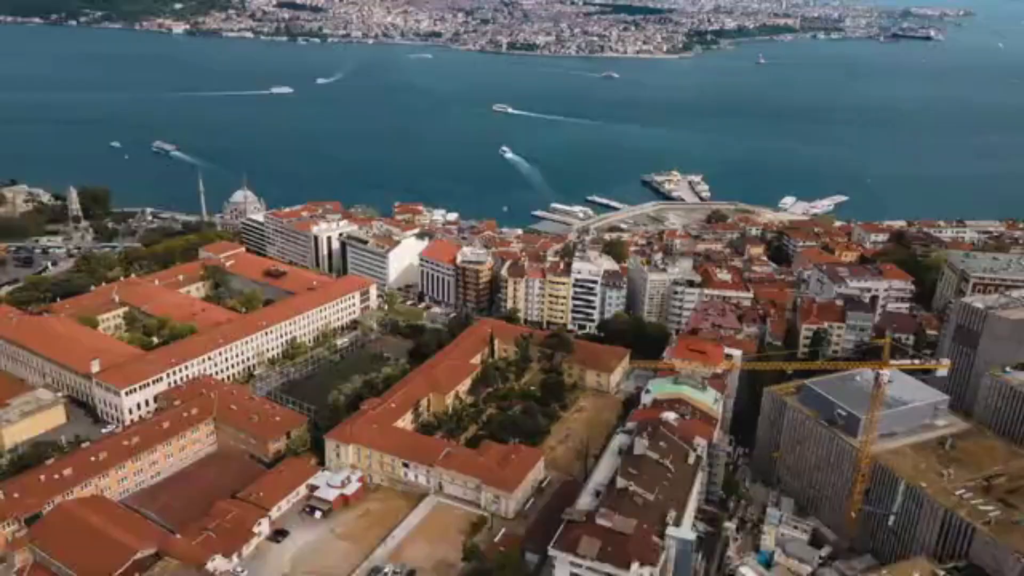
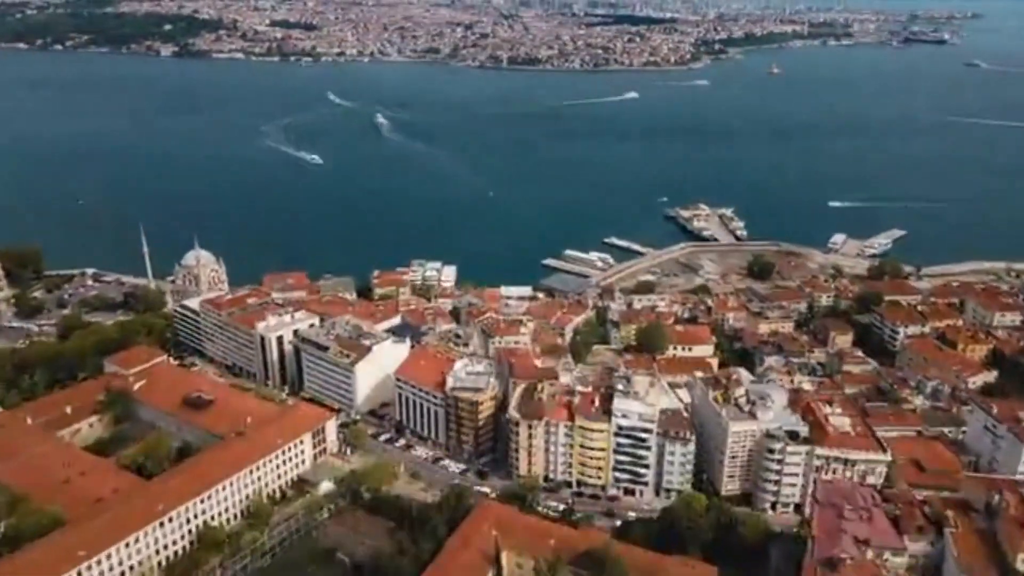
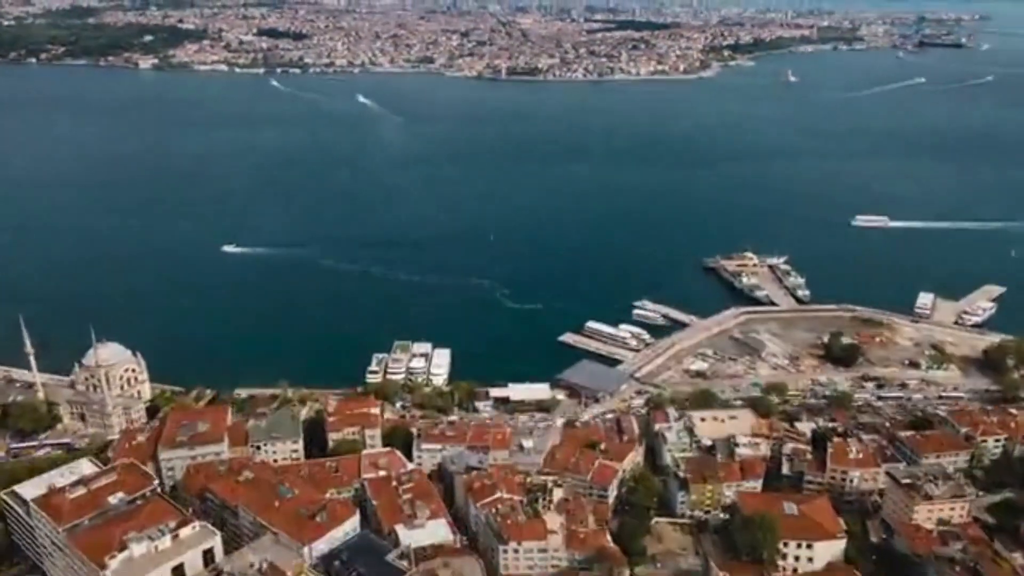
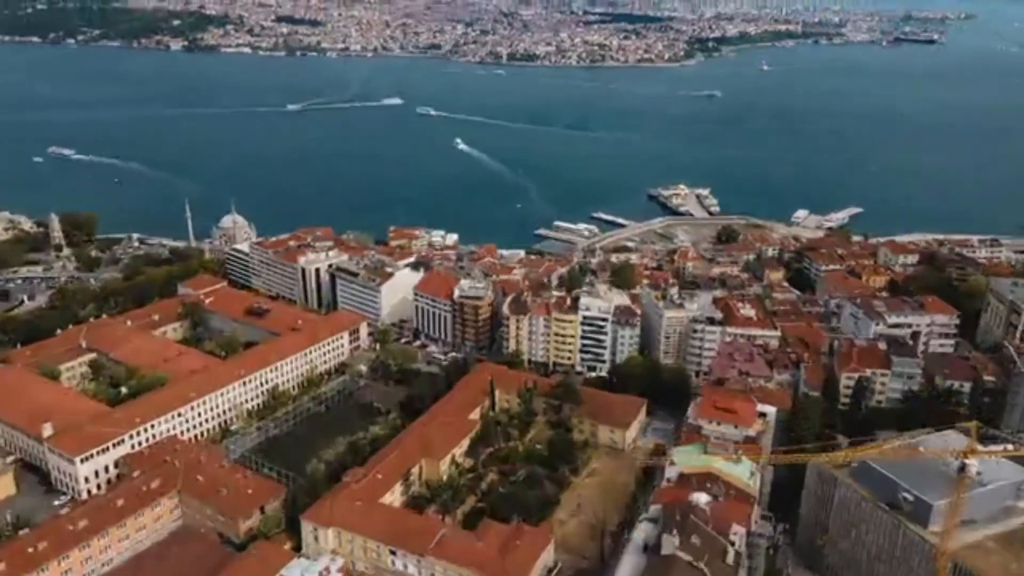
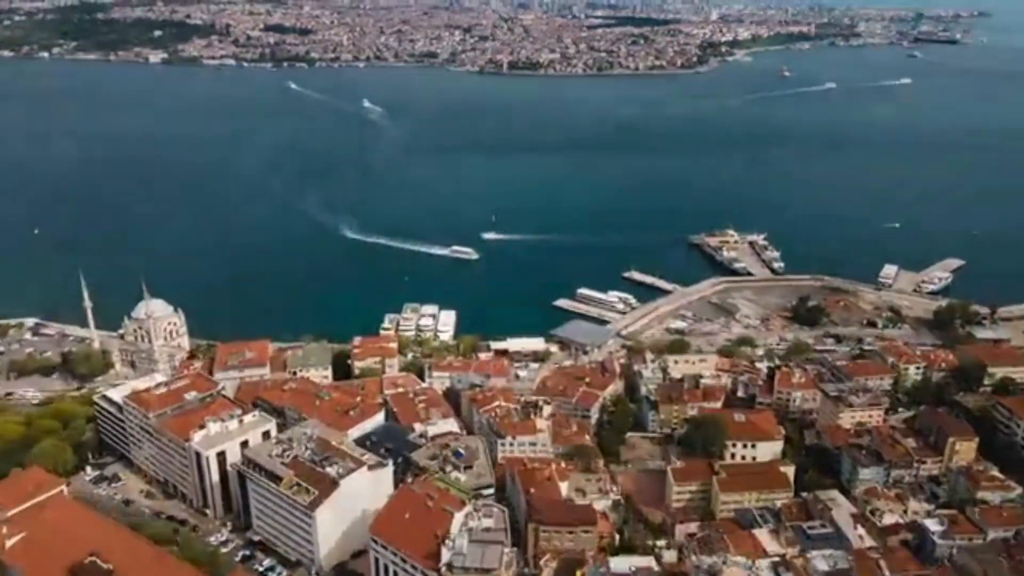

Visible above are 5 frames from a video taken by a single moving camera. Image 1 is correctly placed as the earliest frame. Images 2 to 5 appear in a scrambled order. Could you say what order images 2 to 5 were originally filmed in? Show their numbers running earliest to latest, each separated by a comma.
4, 2, 5, 3
